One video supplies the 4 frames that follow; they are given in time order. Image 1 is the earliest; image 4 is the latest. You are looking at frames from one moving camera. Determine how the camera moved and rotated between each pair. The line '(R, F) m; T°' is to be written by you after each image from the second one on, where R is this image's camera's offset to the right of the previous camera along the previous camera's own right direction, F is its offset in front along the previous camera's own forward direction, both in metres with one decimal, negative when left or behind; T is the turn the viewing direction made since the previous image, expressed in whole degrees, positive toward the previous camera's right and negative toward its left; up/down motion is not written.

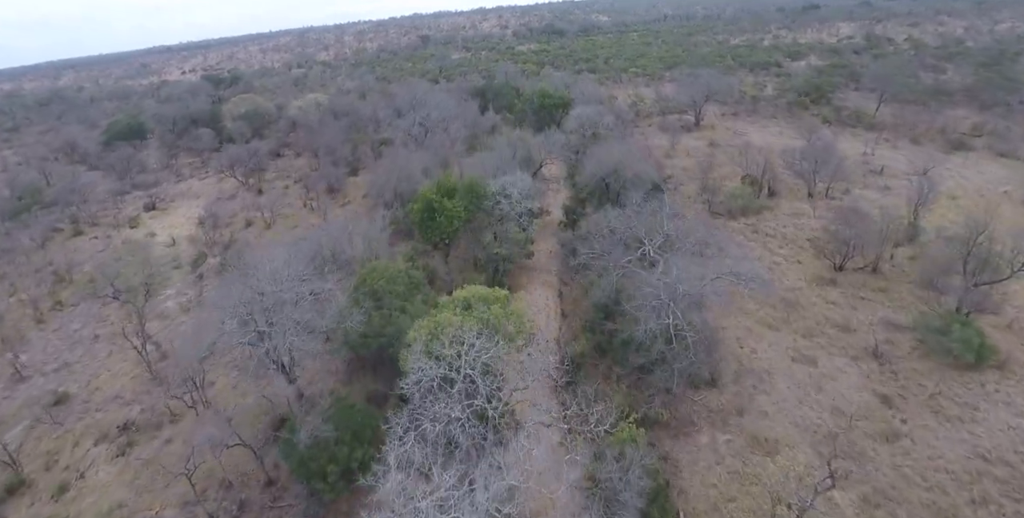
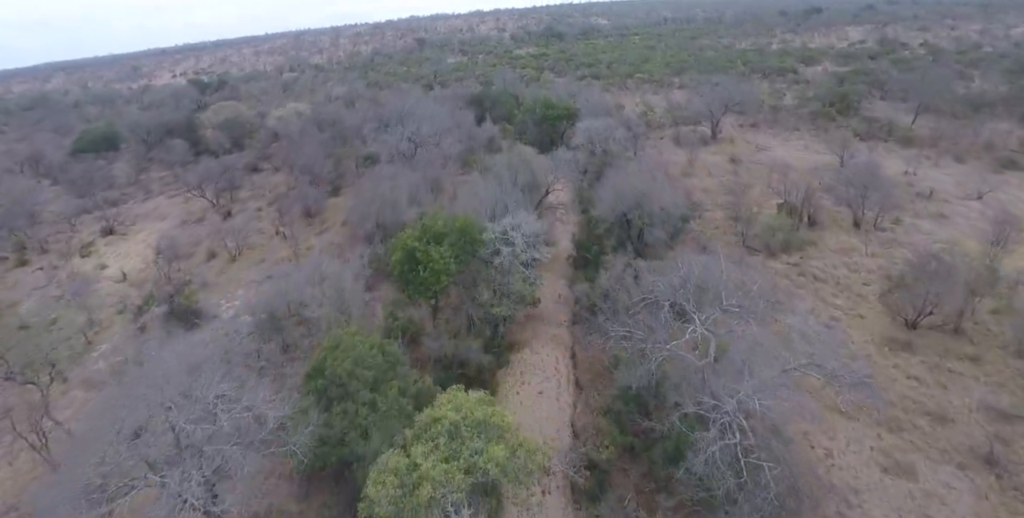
(-0.2, +3.7) m; 0°
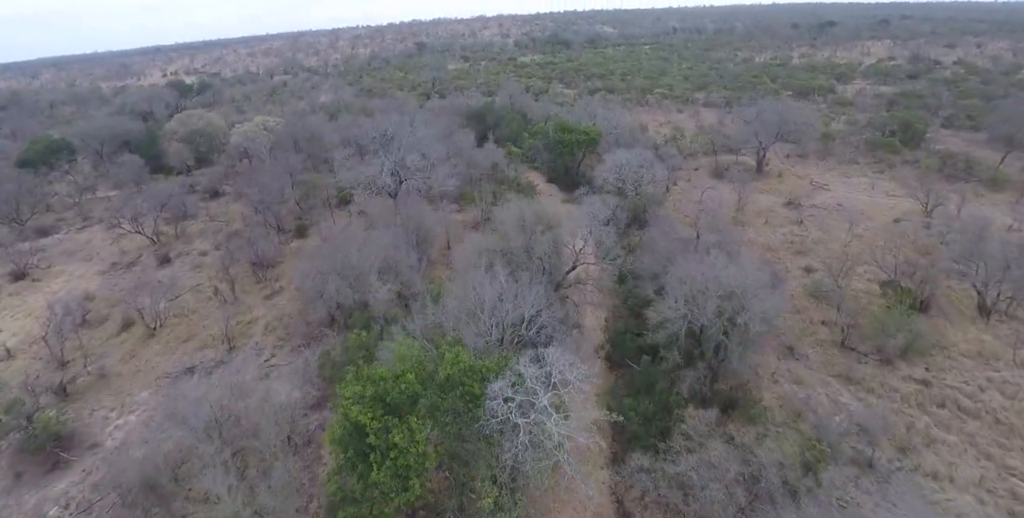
(-0.5, +6.0) m; 0°
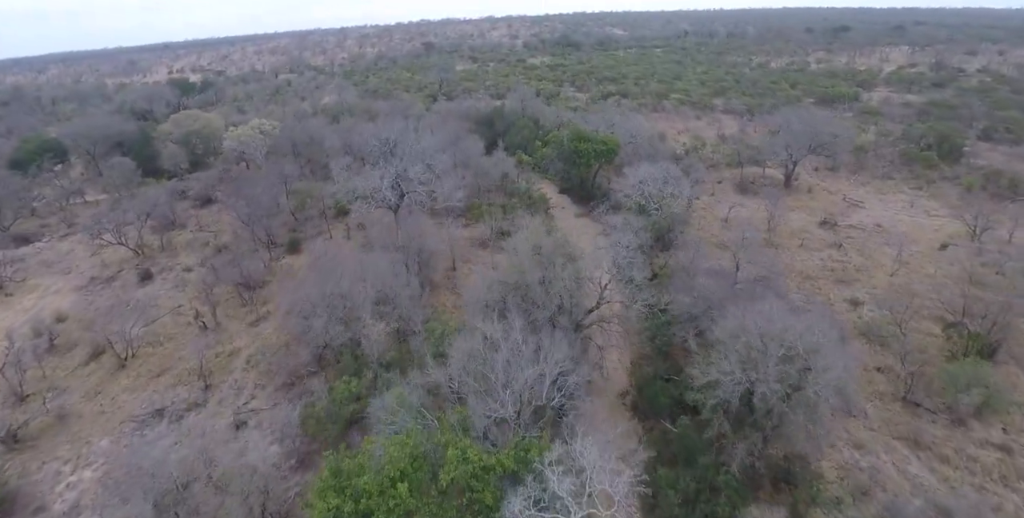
(-0.3, +2.0) m; -1°
